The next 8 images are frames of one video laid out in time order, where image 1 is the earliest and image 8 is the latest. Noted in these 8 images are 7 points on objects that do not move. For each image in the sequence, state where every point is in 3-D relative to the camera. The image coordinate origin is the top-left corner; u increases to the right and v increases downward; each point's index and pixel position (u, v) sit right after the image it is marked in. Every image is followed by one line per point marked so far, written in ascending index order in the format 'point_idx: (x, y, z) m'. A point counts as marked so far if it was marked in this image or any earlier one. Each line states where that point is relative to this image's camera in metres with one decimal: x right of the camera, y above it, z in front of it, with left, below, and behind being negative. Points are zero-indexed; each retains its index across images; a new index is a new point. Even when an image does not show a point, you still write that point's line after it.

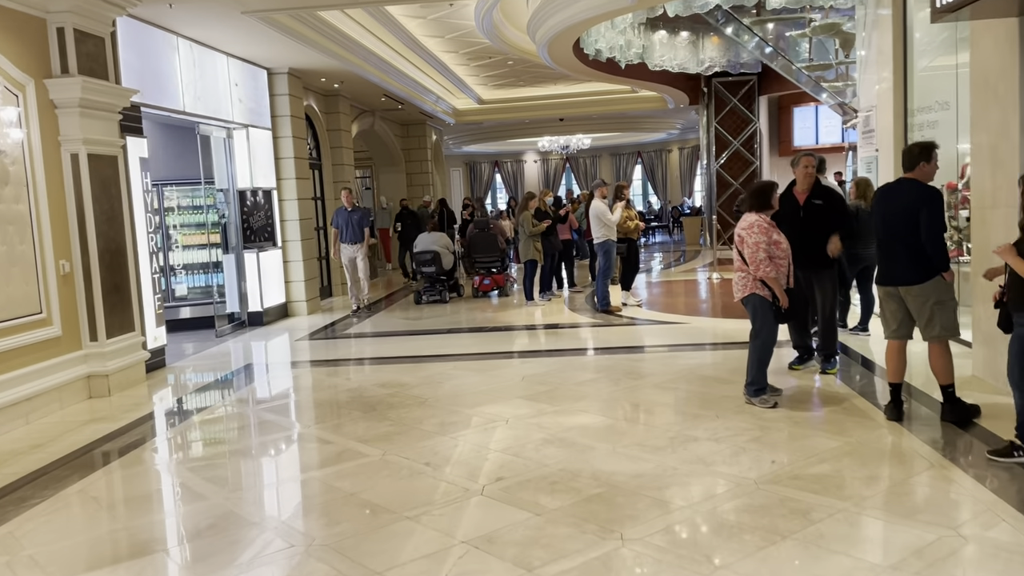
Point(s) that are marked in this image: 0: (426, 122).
0: (-1.6, +3.1, +15.2) m
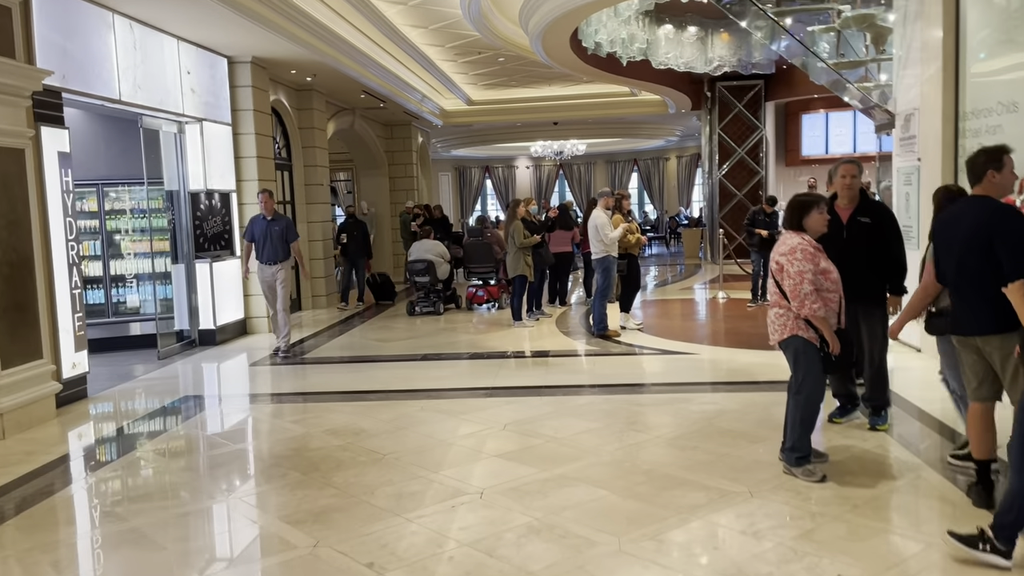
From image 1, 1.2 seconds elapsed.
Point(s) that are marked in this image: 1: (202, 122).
0: (-1.8, +2.9, +14.3) m
1: (-2.9, +1.5, +7.4) m
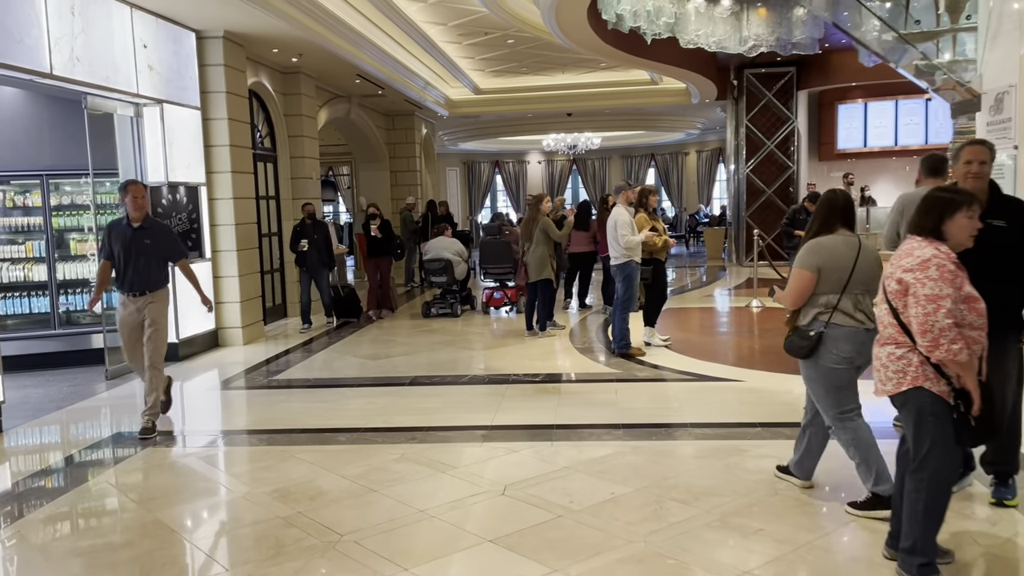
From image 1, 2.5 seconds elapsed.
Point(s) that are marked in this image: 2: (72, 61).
0: (-1.6, +2.9, +13.3) m
1: (-2.8, +1.5, +6.5) m
2: (-2.9, +1.5, +5.4) m
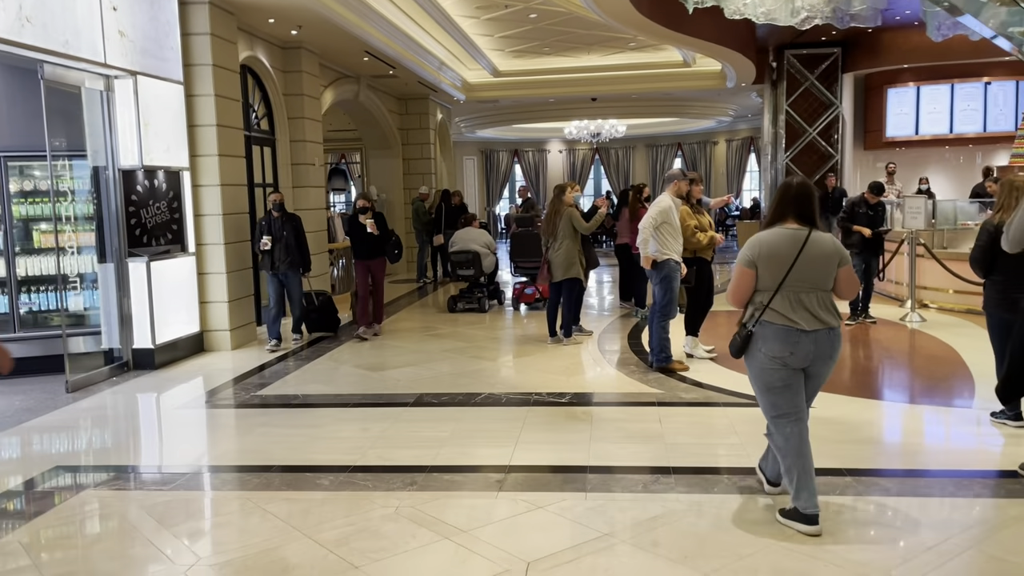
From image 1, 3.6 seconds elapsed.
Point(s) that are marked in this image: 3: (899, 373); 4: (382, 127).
0: (-1.3, +3.0, +12.5) m
1: (-2.6, +1.5, +5.7) m
2: (-2.8, +1.5, +4.6) m
3: (+2.8, -0.6, +5.8) m
4: (-1.9, +2.4, +11.8) m
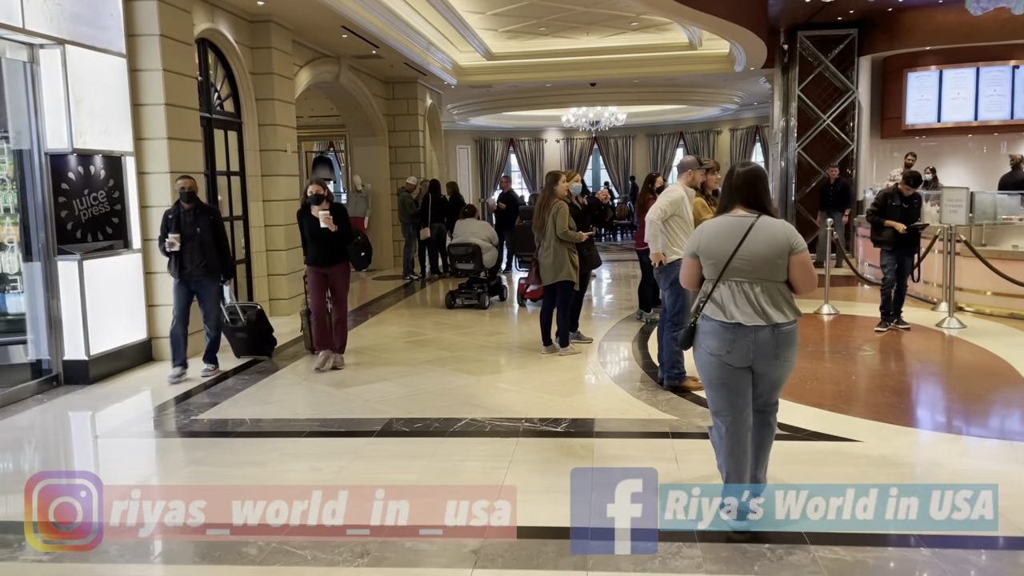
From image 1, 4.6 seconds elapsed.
0: (-1.4, +3.0, +11.7) m
1: (-2.7, +1.5, +4.9) m
2: (-2.9, +1.5, +3.8) m
3: (+2.7, -0.6, +5.1) m
4: (-2.0, +2.4, +11.0) m
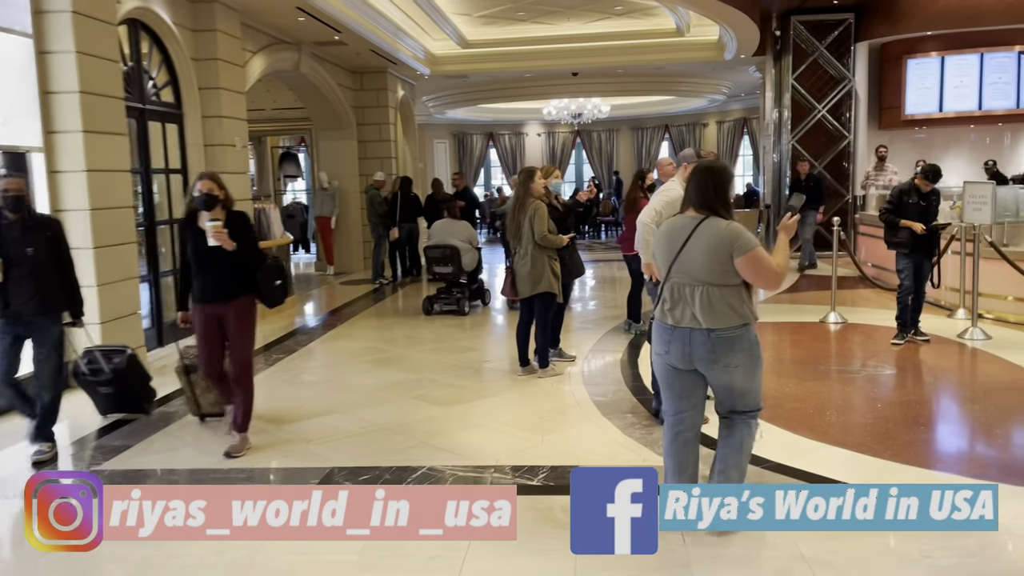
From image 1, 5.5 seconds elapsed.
0: (-1.7, +3.0, +11.0) m
1: (-2.9, +1.4, +4.1) m
2: (-3.0, +1.4, +3.0) m
3: (+2.5, -0.7, +4.4) m
4: (-2.3, +2.3, +10.2) m
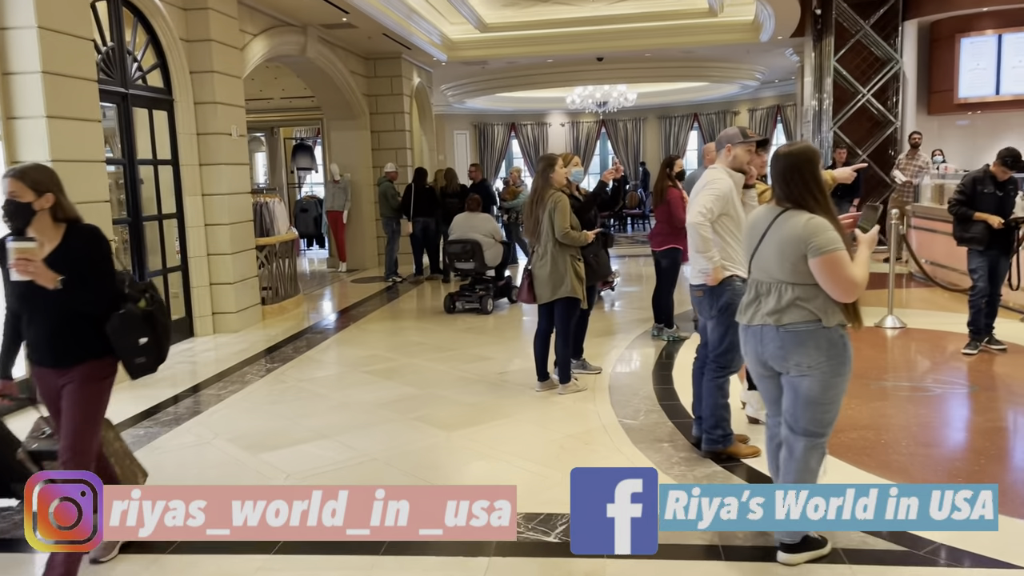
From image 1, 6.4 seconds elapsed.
0: (-1.4, +3.0, +10.4) m
1: (-2.8, +1.3, +3.6) m
2: (-3.0, +1.3, +2.5) m
3: (+2.6, -0.7, +3.8) m
4: (-2.0, +2.4, +9.7) m
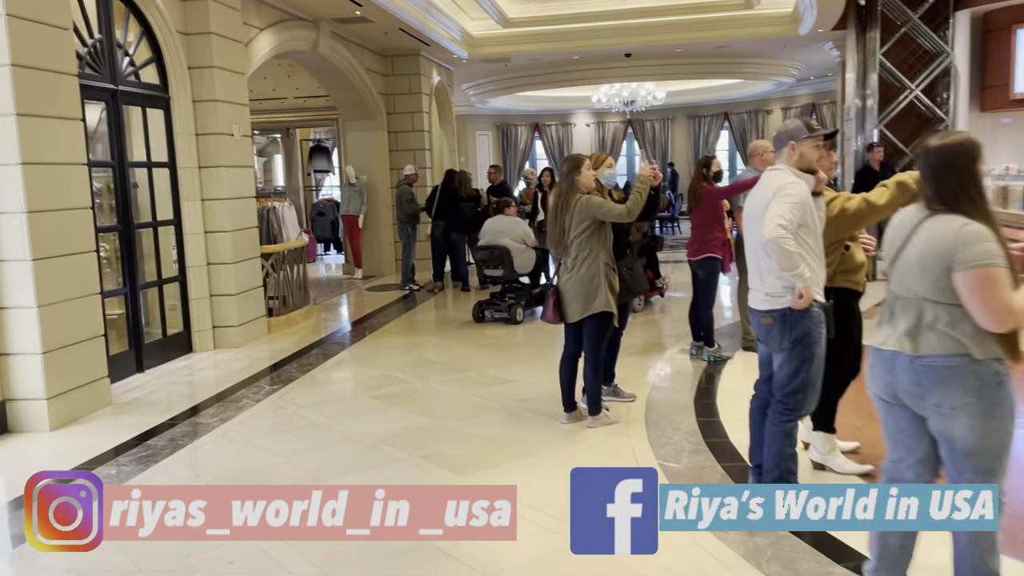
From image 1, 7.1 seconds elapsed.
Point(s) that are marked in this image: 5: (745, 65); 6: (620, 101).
0: (-1.1, +2.9, +9.9) m
1: (-2.7, +1.3, +3.2) m
2: (-2.9, +1.3, +2.1) m
3: (+2.7, -0.8, +3.2) m
4: (-1.8, +2.3, +9.2) m
5: (+3.4, +3.3, +11.8) m
6: (+2.0, +3.5, +15.1) m
